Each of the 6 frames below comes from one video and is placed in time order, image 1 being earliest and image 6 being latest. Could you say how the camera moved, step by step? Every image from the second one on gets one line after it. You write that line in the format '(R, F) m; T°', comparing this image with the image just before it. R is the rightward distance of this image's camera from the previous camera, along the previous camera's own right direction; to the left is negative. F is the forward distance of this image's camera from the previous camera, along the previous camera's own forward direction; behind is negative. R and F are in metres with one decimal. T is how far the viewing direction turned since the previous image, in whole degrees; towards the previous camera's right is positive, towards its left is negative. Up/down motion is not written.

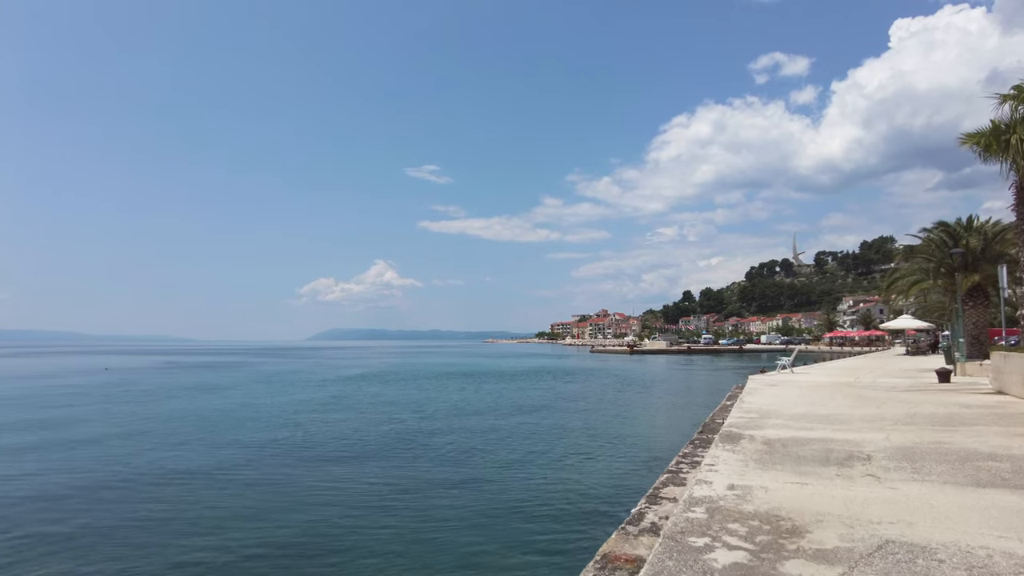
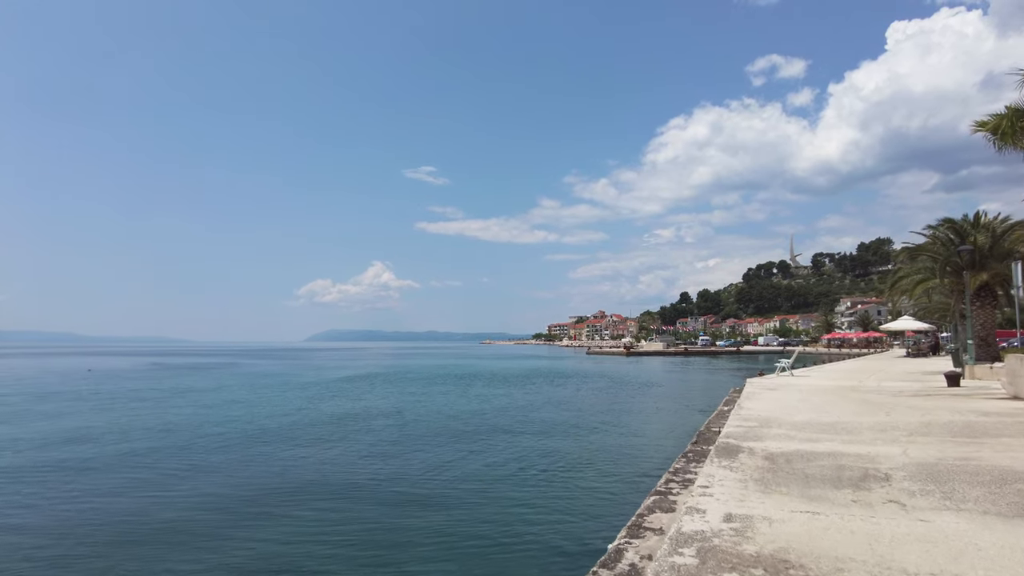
(+0.3, +1.1) m; 0°
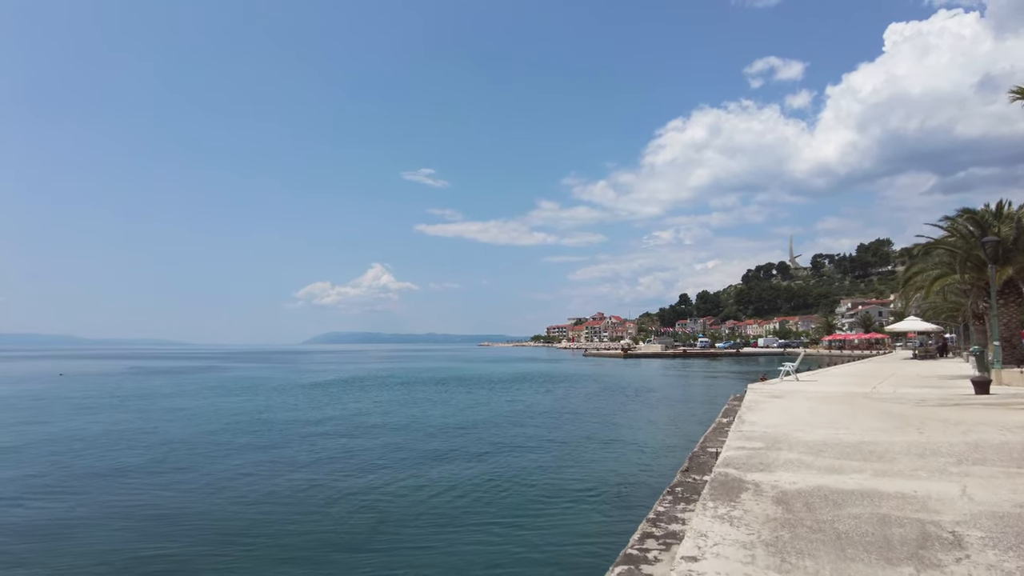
(+0.5, +2.1) m; 0°
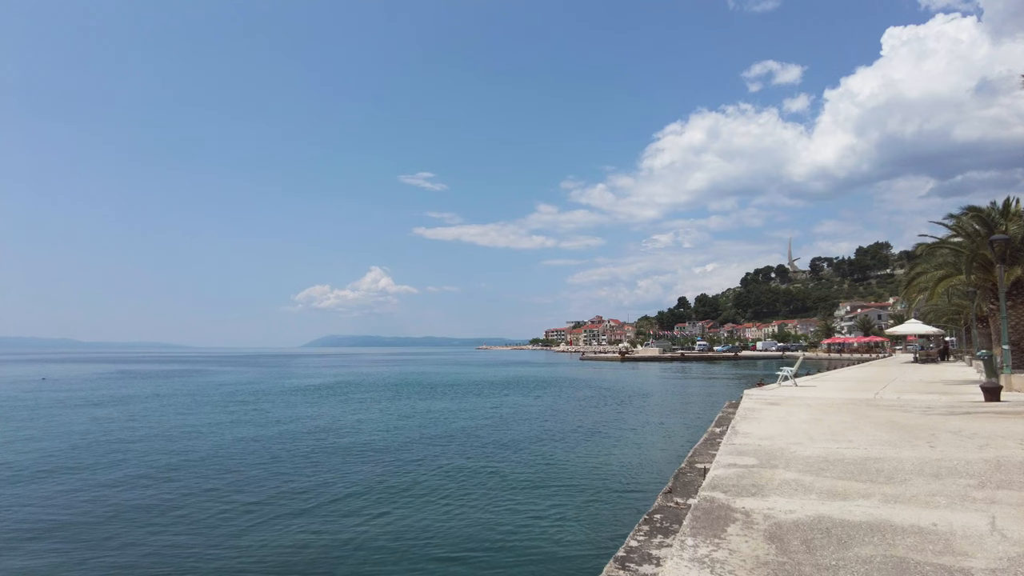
(+0.3, +1.0) m; 0°
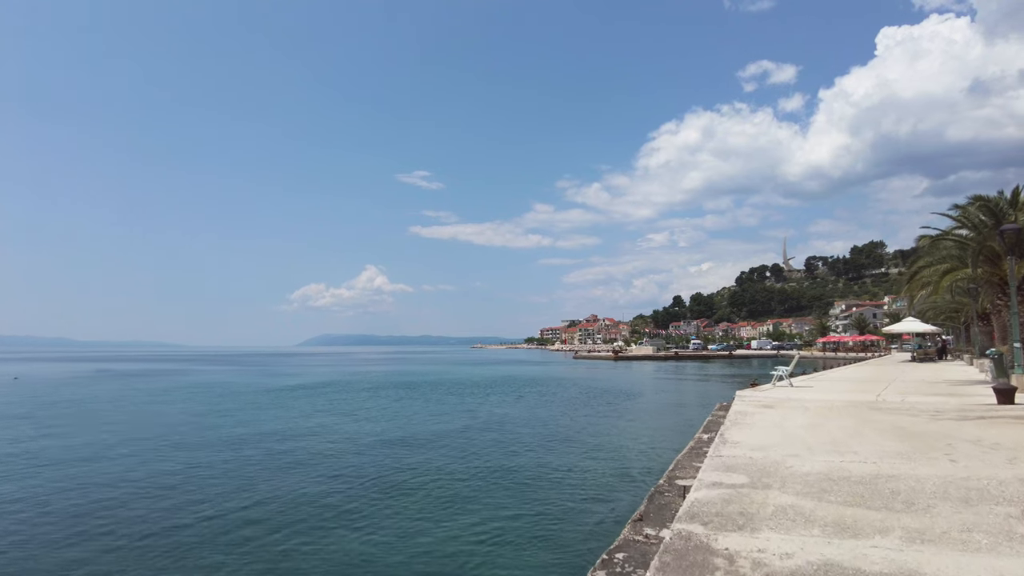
(+0.4, +1.3) m; 0°
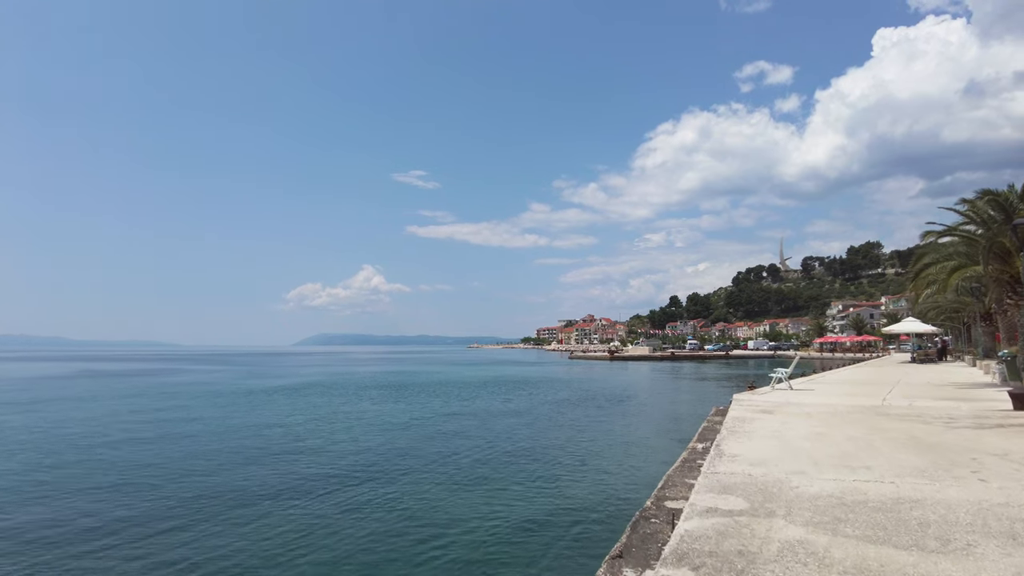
(+0.3, +1.0) m; 0°
